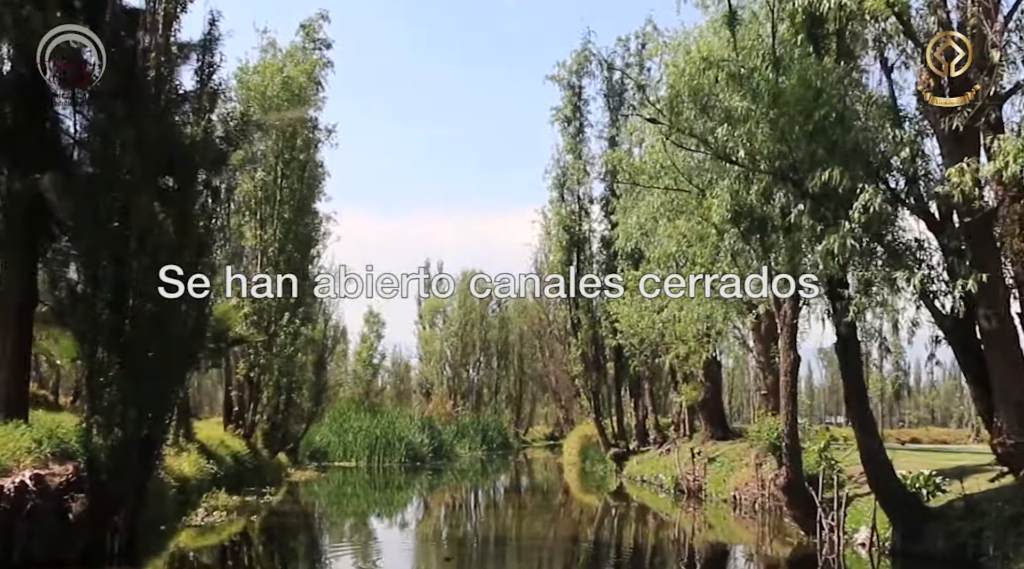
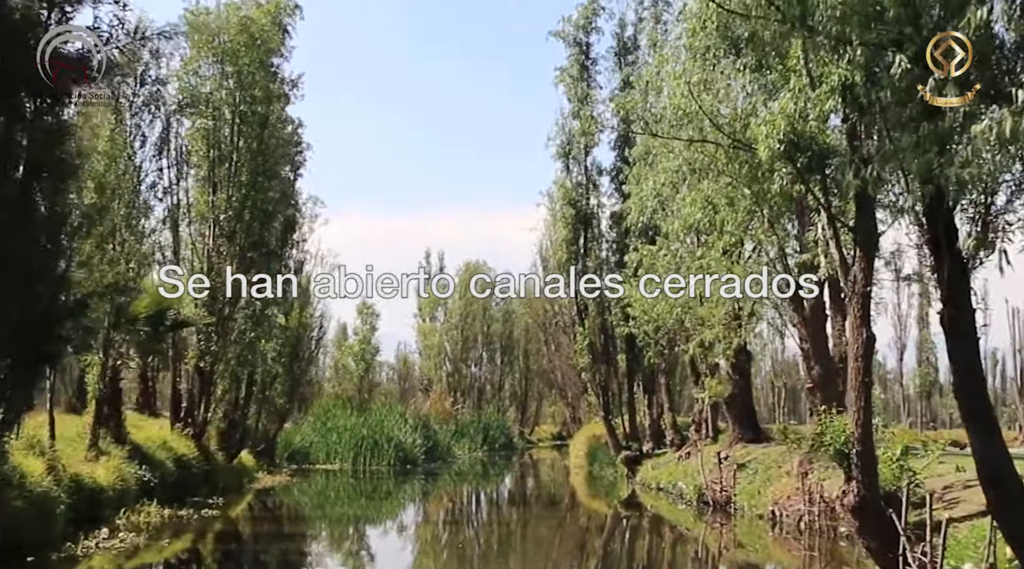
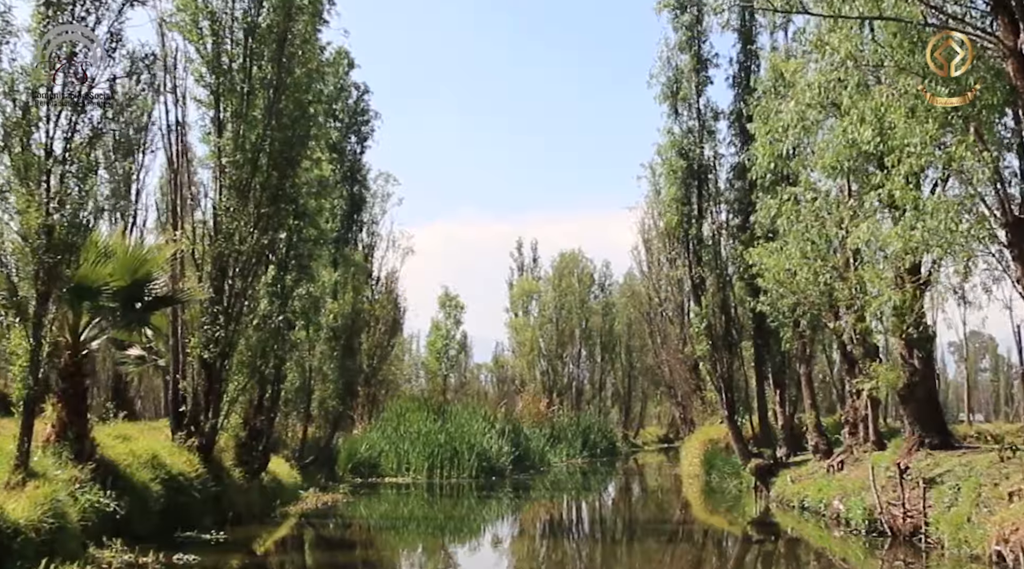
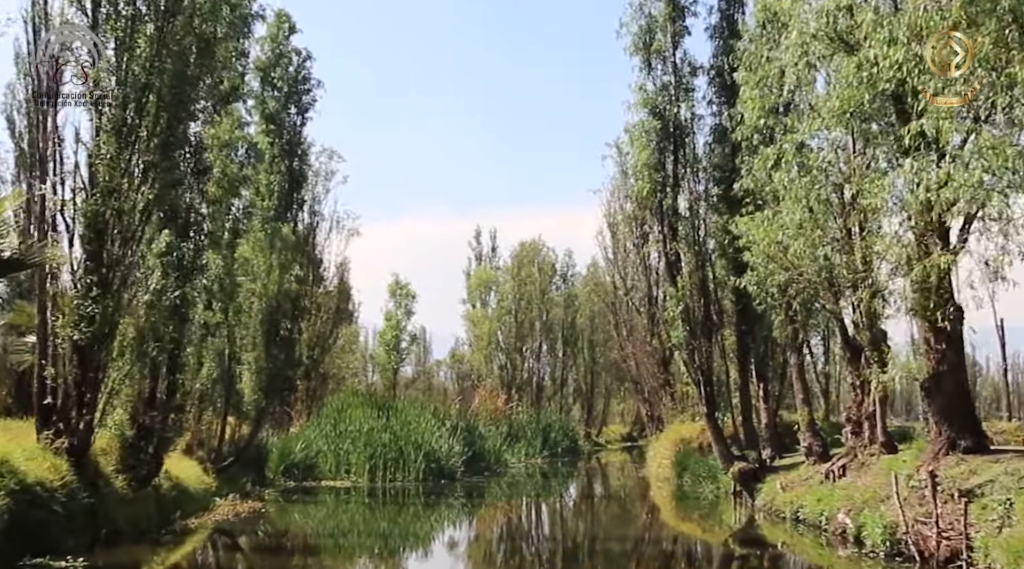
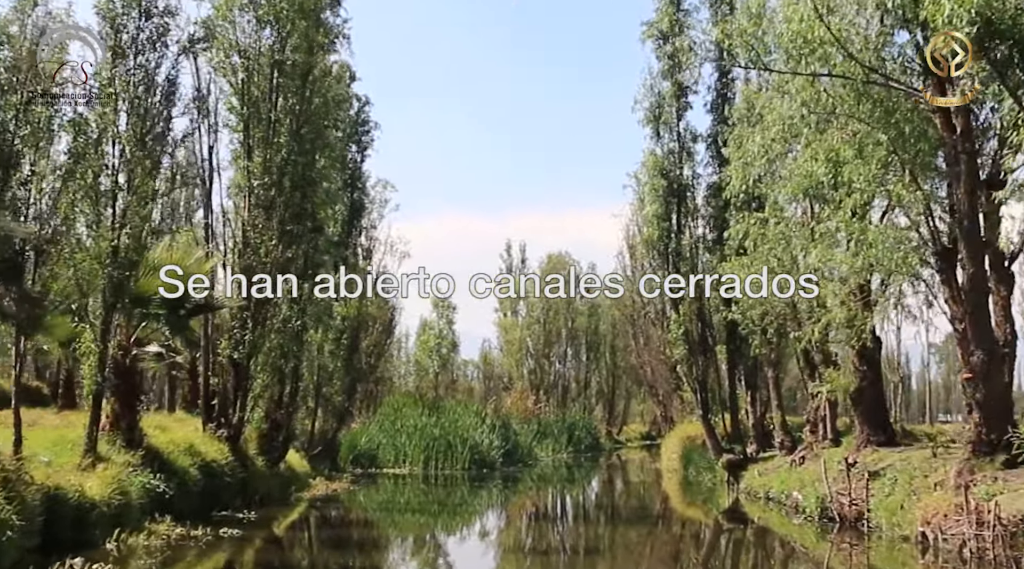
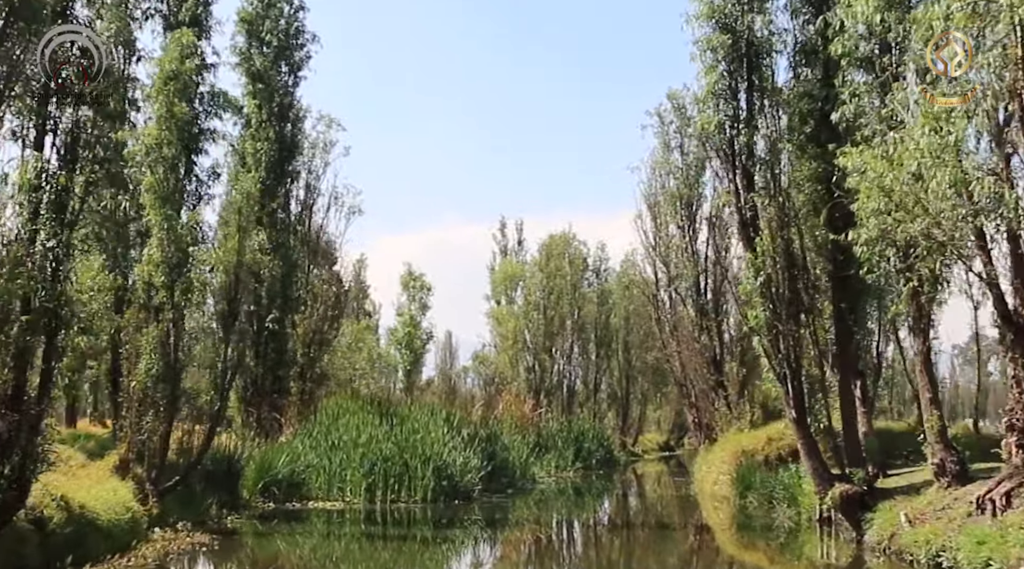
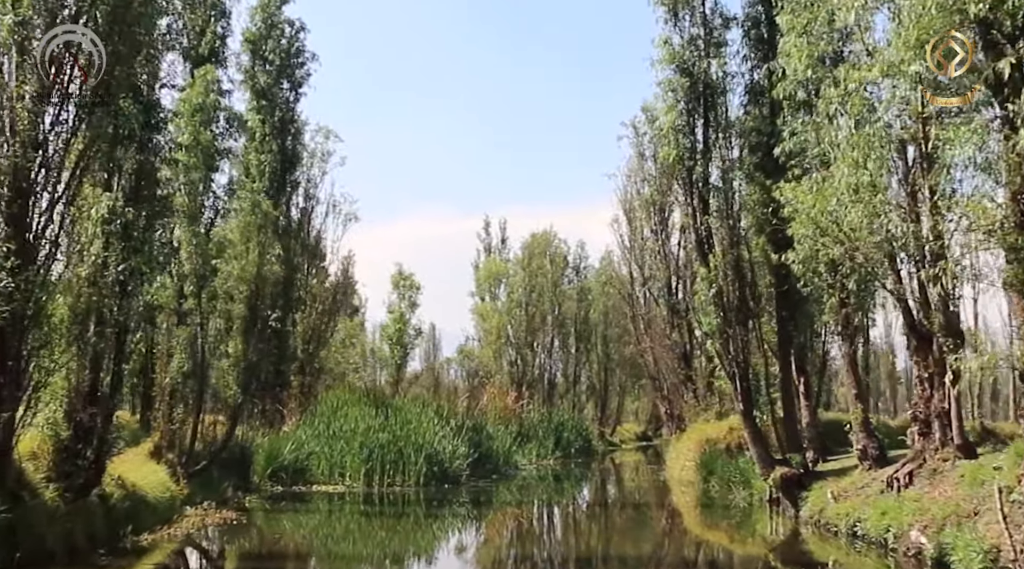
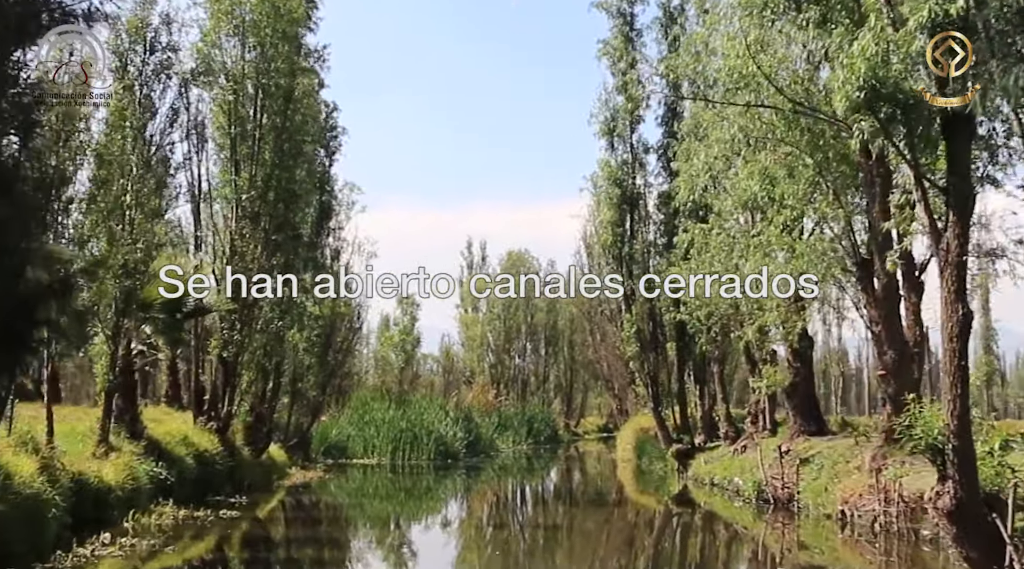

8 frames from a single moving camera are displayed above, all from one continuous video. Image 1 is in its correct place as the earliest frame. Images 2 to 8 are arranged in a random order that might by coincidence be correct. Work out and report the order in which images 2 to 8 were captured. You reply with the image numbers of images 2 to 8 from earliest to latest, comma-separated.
2, 8, 5, 3, 4, 7, 6
